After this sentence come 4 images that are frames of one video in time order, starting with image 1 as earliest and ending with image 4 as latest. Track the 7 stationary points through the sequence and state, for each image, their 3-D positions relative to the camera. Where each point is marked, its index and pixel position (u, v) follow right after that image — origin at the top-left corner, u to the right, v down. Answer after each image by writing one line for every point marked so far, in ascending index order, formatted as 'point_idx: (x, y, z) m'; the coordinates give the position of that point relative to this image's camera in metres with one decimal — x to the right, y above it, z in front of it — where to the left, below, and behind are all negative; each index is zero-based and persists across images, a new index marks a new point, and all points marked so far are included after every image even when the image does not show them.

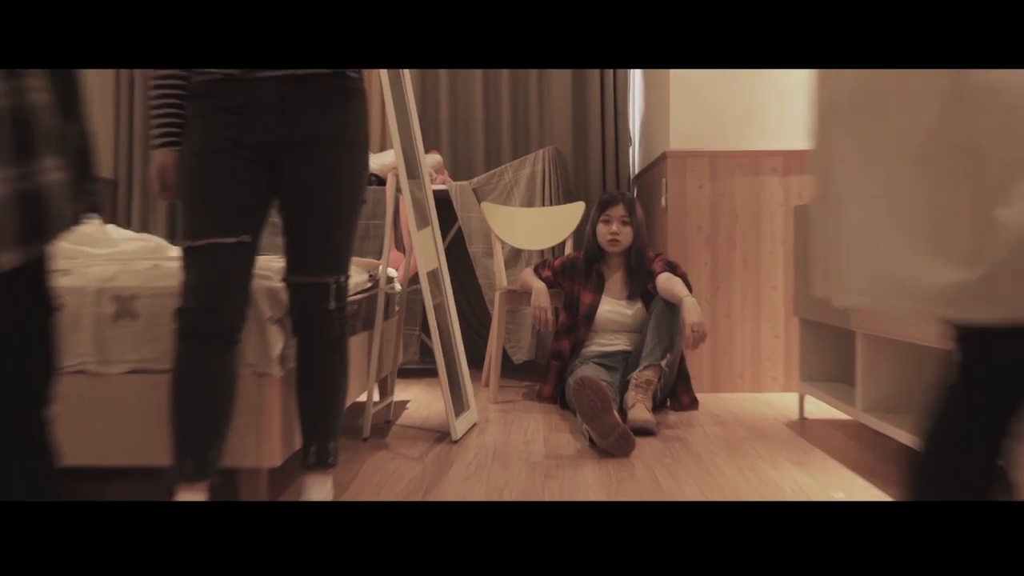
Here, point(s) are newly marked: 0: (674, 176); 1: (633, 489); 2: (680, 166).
0: (+0.4, +0.3, +2.3) m
1: (+0.2, -0.3, +1.4) m
2: (+0.4, +0.3, +2.3) m
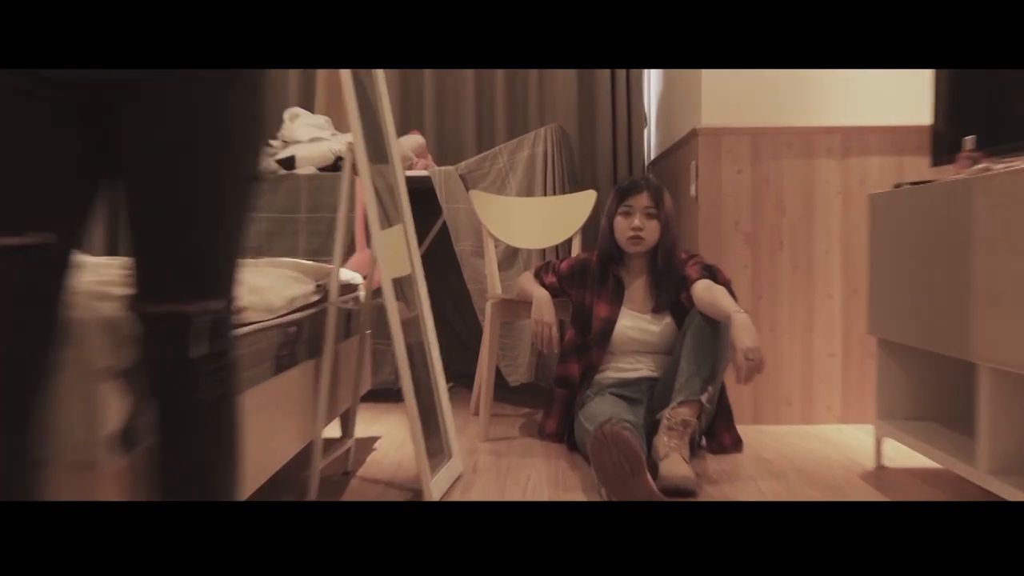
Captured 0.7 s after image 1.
0: (+0.4, +0.2, +1.9) m
1: (+0.2, -0.3, +1.0) m
2: (+0.4, +0.3, +1.9) m
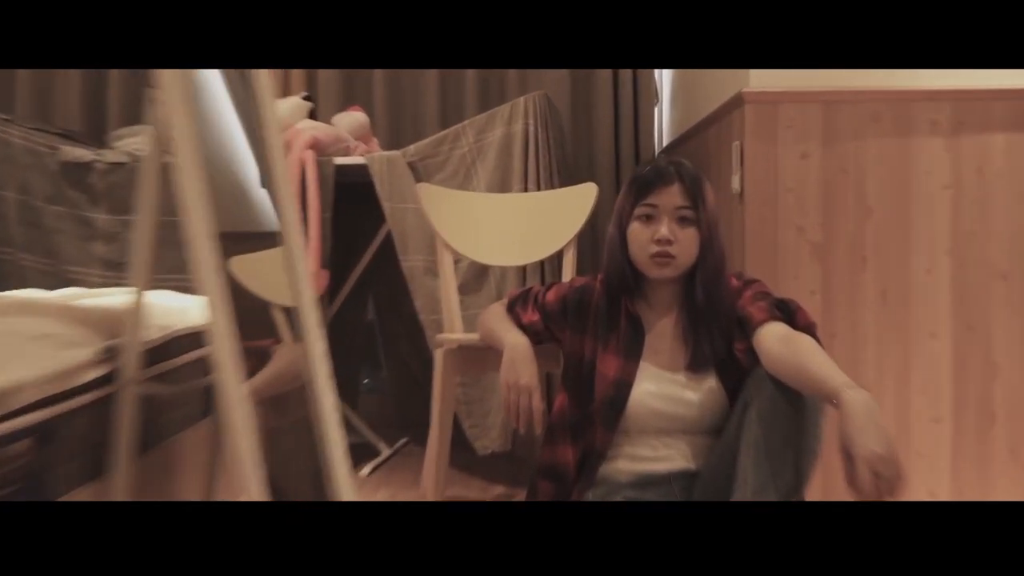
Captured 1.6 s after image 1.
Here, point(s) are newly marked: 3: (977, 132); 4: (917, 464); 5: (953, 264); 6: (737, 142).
0: (+0.3, +0.2, +1.3) m
1: (+0.1, -0.4, +0.4) m
2: (+0.3, +0.2, +1.3) m
3: (+0.6, +0.2, +1.3) m
4: (+0.5, -0.2, +1.3) m
5: (+0.6, 0.0, +1.3) m
6: (+0.3, +0.2, +1.3) m
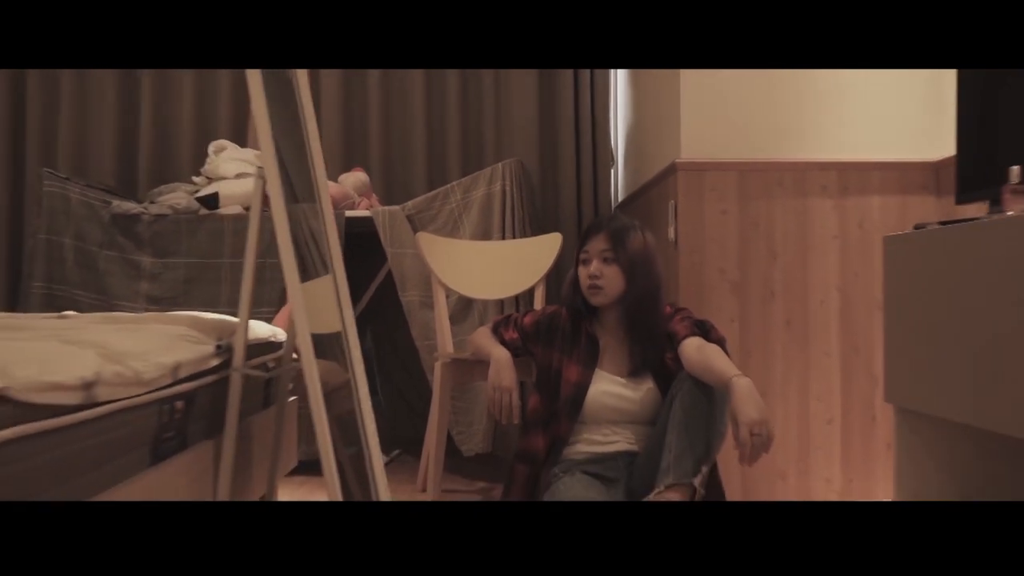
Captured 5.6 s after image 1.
0: (+0.3, +0.1, +1.7) m
1: (+0.1, -0.4, +0.7) m
2: (+0.3, +0.2, +1.7) m
3: (+0.6, +0.2, +1.7) m
4: (+0.5, -0.3, +1.7) m
5: (+0.6, 0.0, +1.7) m
6: (+0.3, +0.1, +1.7) m
